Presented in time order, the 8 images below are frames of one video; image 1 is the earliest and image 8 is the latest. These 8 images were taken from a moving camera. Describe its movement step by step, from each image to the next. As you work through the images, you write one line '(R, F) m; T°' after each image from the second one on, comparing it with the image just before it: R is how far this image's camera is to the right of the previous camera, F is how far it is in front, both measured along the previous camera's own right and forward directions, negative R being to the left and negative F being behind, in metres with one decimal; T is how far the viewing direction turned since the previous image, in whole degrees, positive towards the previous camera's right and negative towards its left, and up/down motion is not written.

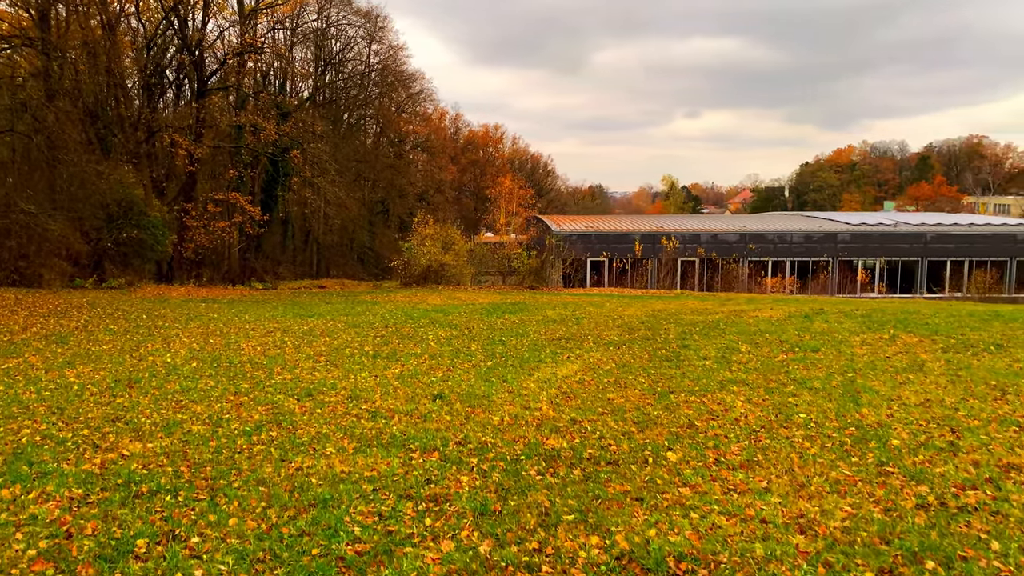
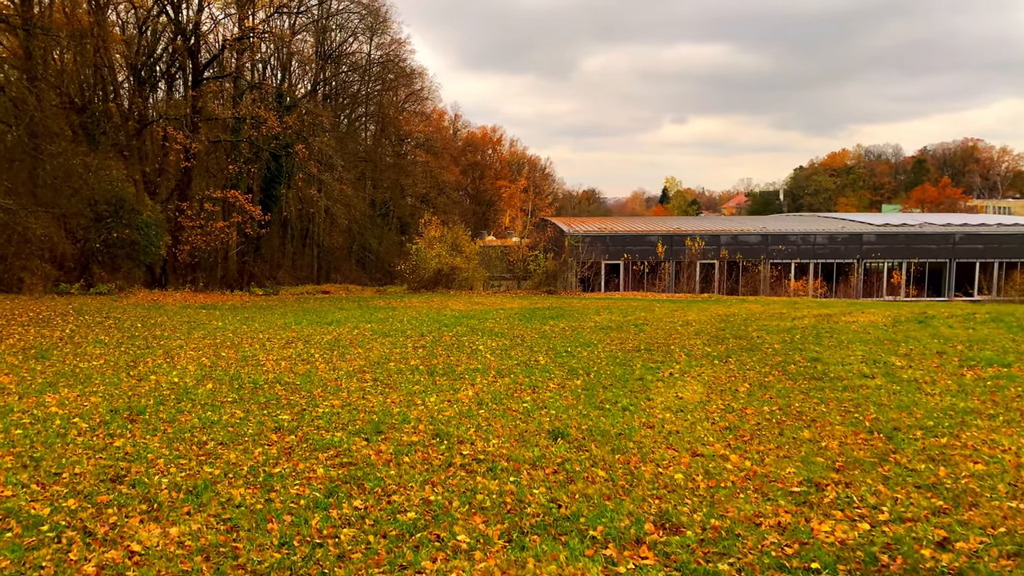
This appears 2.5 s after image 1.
(-1.3, +2.4) m; +1°
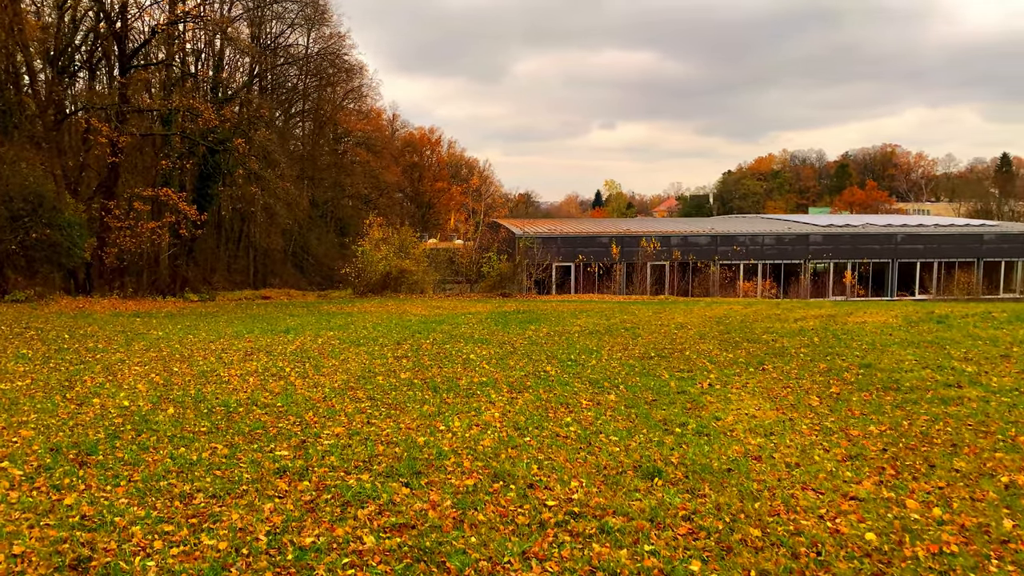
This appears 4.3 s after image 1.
(-1.0, +1.5) m; +5°
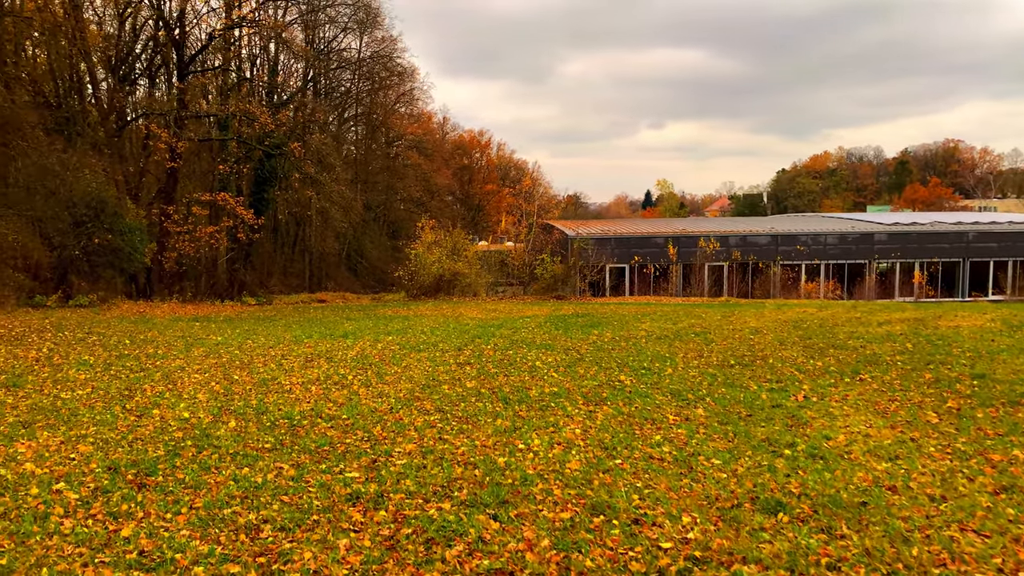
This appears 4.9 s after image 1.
(-0.3, +0.6) m; -4°
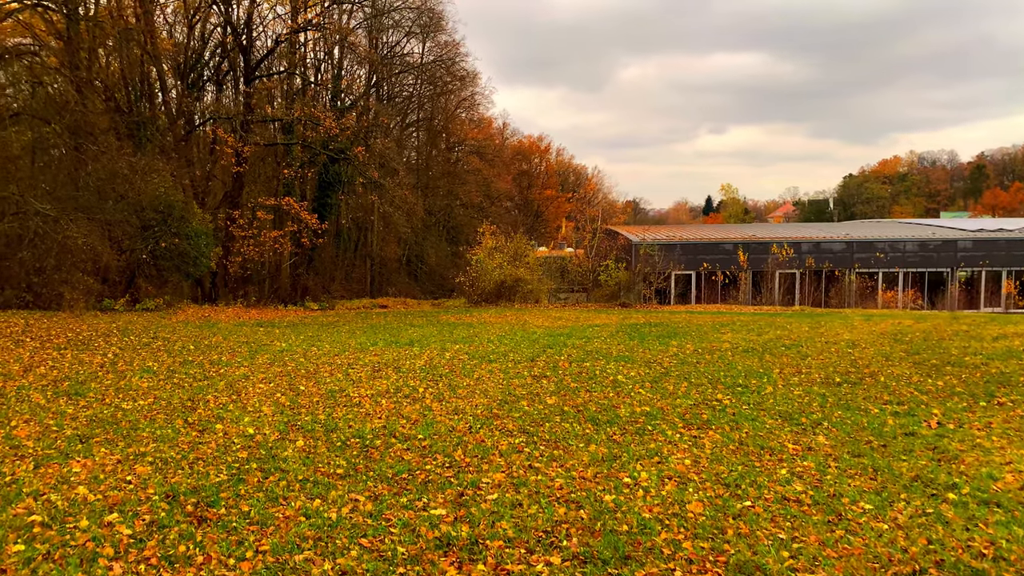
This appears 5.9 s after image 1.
(-0.3, +0.8) m; -4°
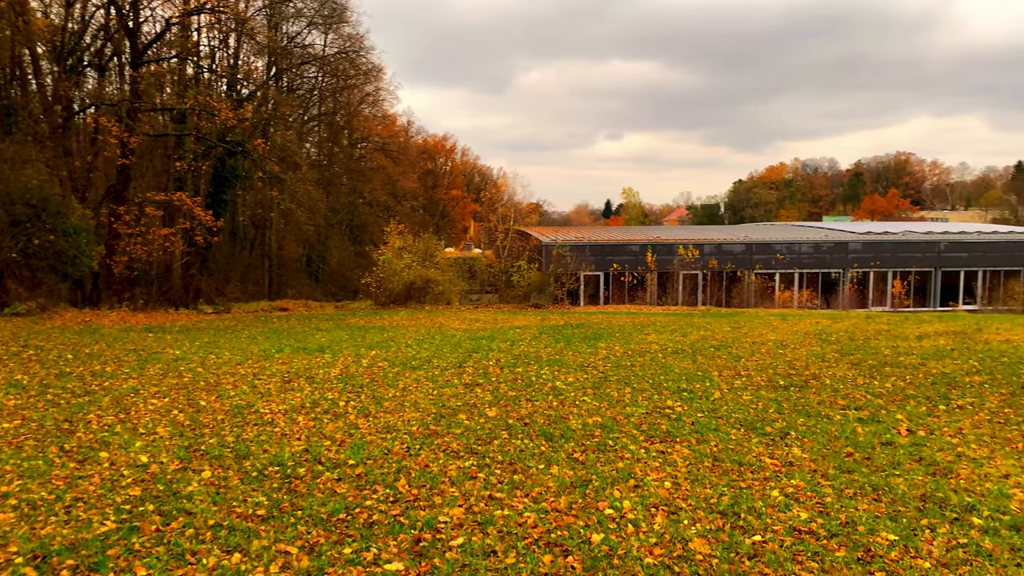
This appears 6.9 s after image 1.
(-0.4, +0.9) m; +7°
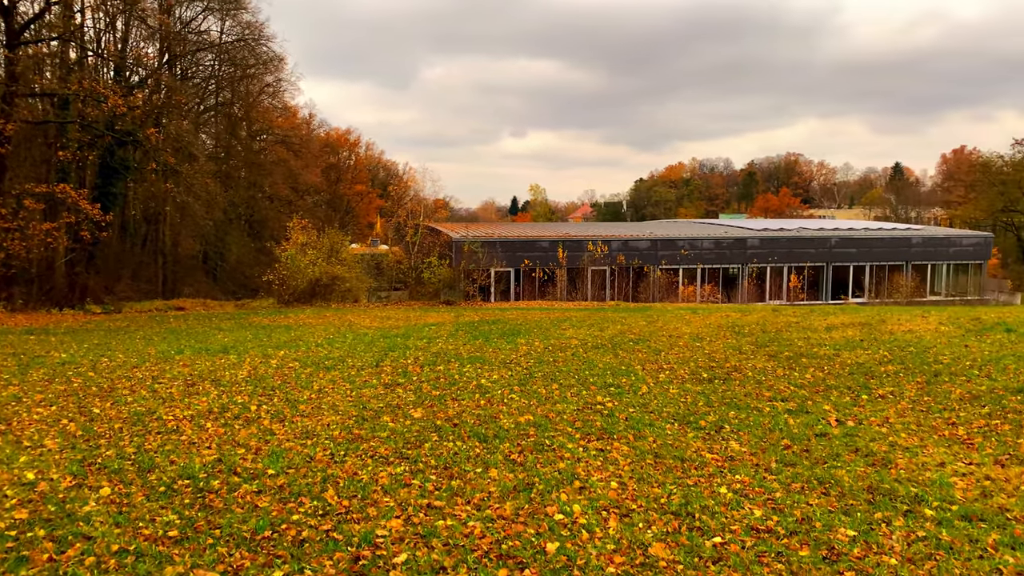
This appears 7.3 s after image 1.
(-0.2, +0.3) m; +7°
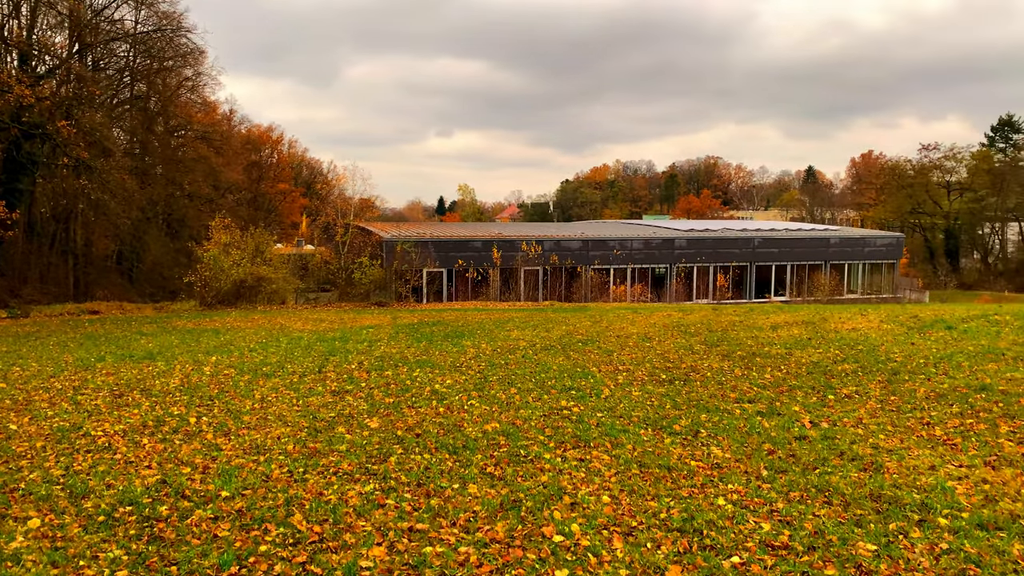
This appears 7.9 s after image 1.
(-0.4, +0.4) m; +5°
